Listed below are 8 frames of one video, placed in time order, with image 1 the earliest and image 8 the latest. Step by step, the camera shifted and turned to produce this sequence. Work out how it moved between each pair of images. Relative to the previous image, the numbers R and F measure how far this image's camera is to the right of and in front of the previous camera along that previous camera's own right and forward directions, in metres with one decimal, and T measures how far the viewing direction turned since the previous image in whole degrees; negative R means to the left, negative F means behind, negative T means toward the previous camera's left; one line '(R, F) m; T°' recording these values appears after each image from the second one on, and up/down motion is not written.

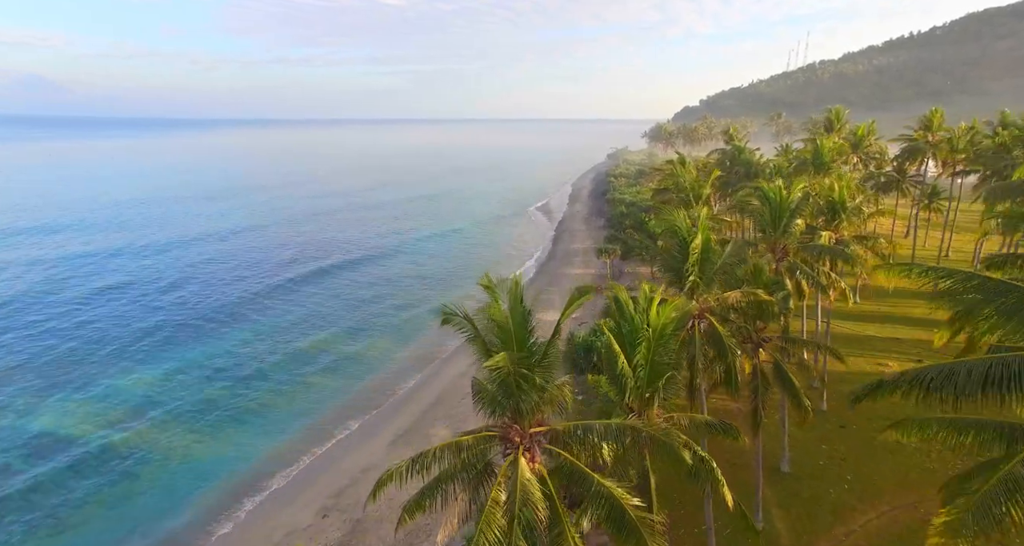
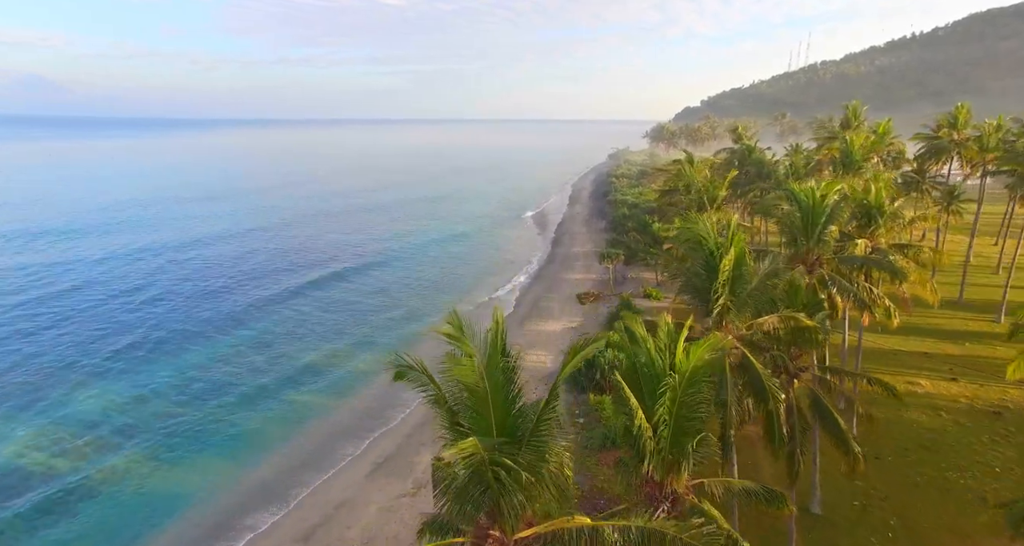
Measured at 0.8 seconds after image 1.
(+0.2, +2.5) m; 0°
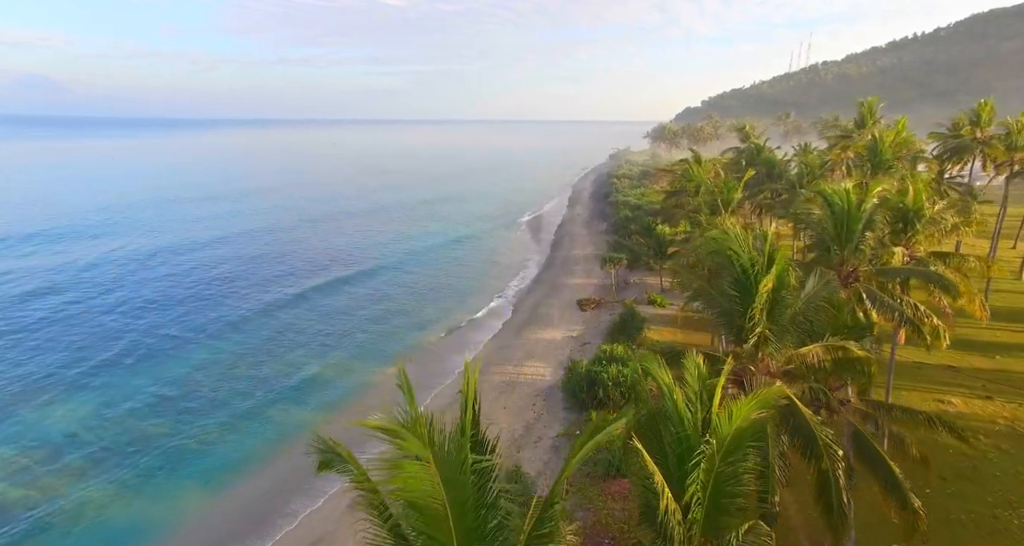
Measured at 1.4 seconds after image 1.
(+0.2, +2.0) m; 0°
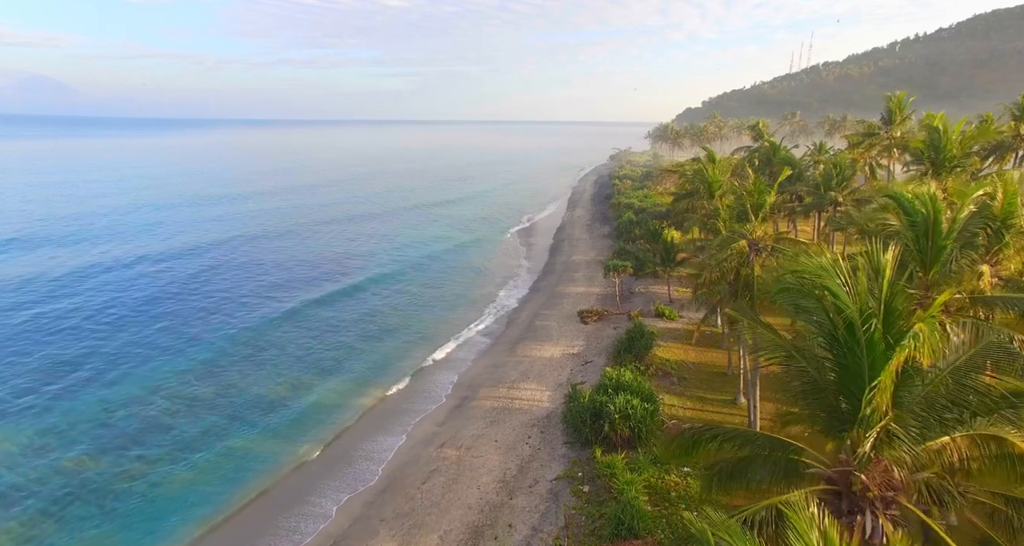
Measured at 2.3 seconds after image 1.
(+0.3, +3.3) m; 0°
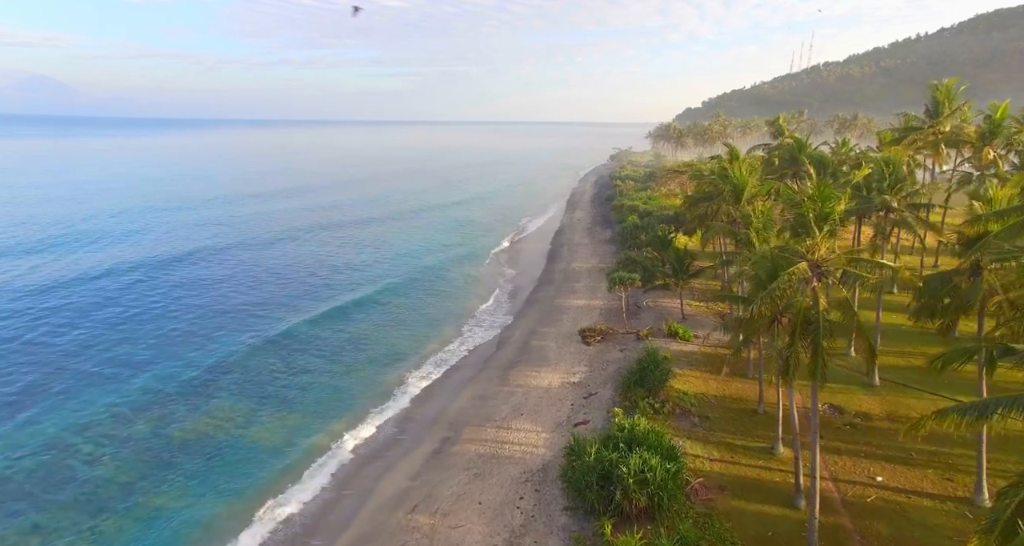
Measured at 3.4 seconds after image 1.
(+0.4, +4.4) m; 0°
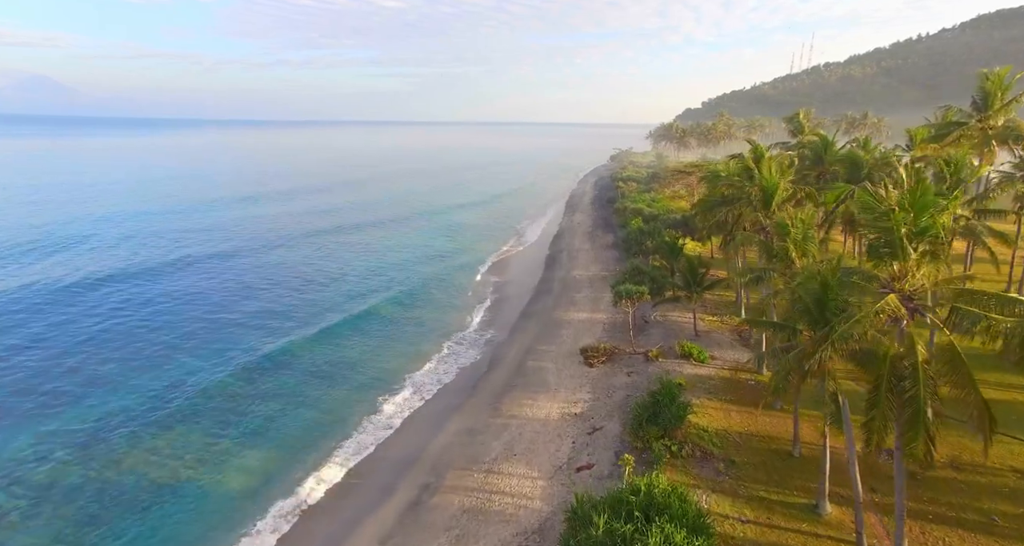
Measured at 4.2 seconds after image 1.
(+0.3, +3.5) m; 0°
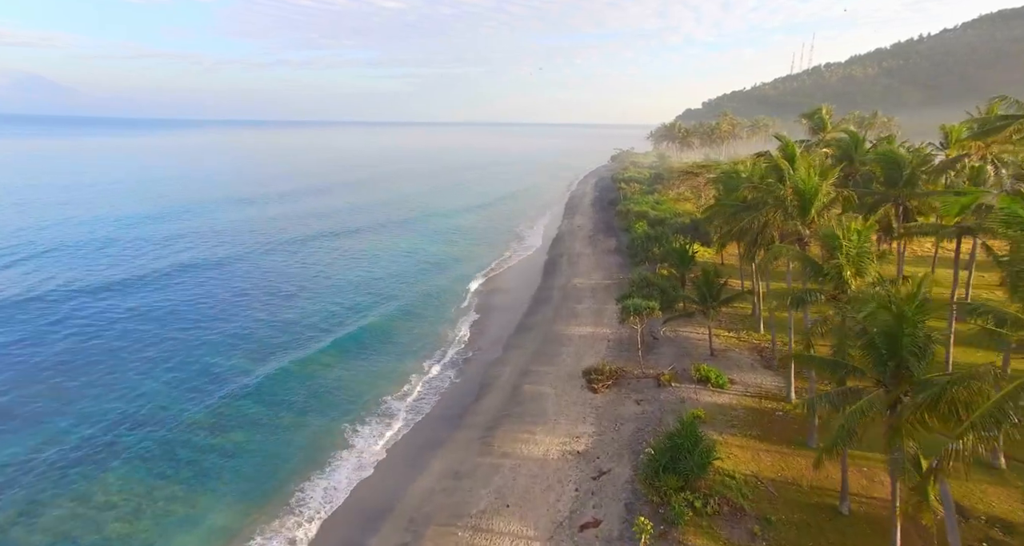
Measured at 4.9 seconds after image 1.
(+0.2, +3.3) m; 0°
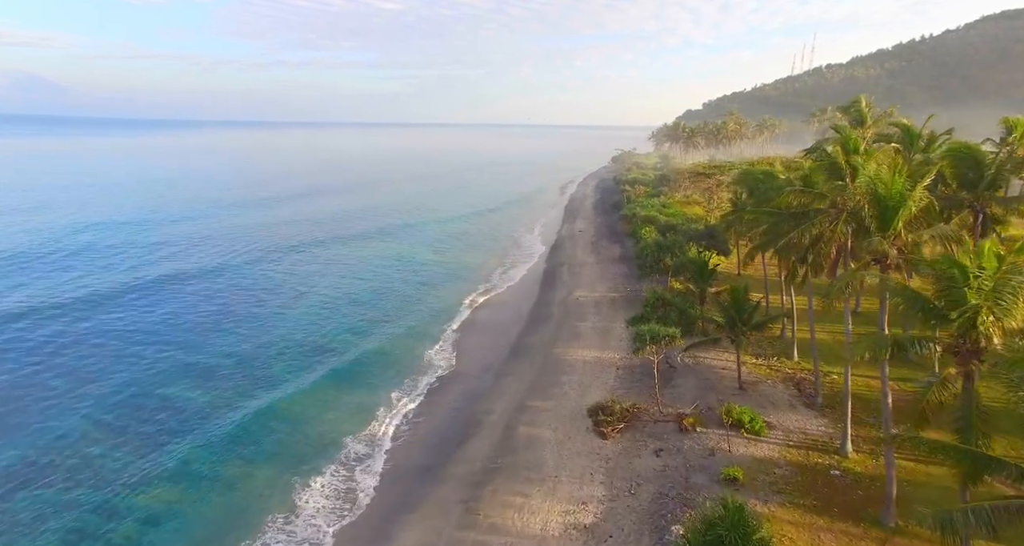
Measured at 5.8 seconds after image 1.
(+0.3, +4.4) m; 0°
